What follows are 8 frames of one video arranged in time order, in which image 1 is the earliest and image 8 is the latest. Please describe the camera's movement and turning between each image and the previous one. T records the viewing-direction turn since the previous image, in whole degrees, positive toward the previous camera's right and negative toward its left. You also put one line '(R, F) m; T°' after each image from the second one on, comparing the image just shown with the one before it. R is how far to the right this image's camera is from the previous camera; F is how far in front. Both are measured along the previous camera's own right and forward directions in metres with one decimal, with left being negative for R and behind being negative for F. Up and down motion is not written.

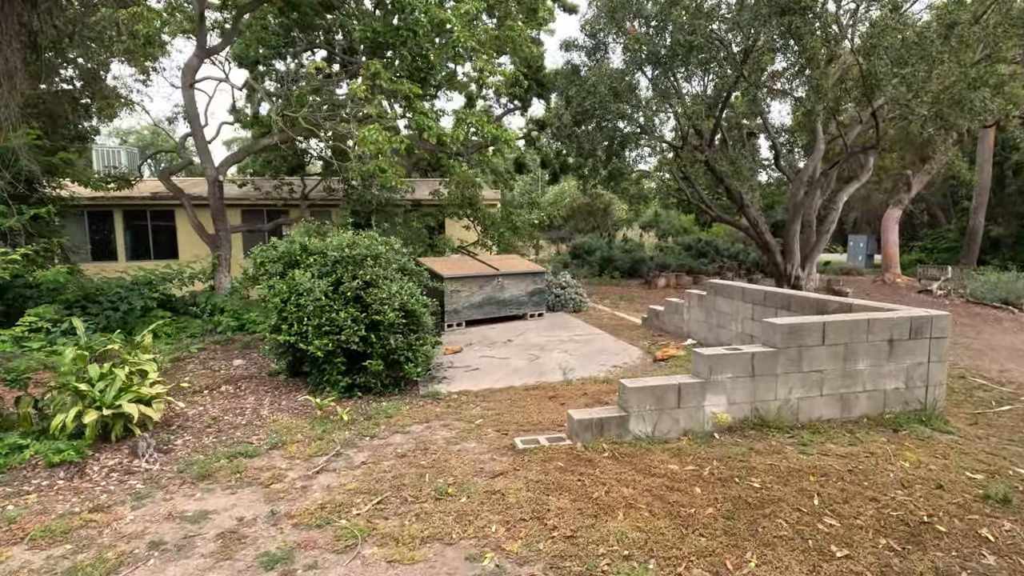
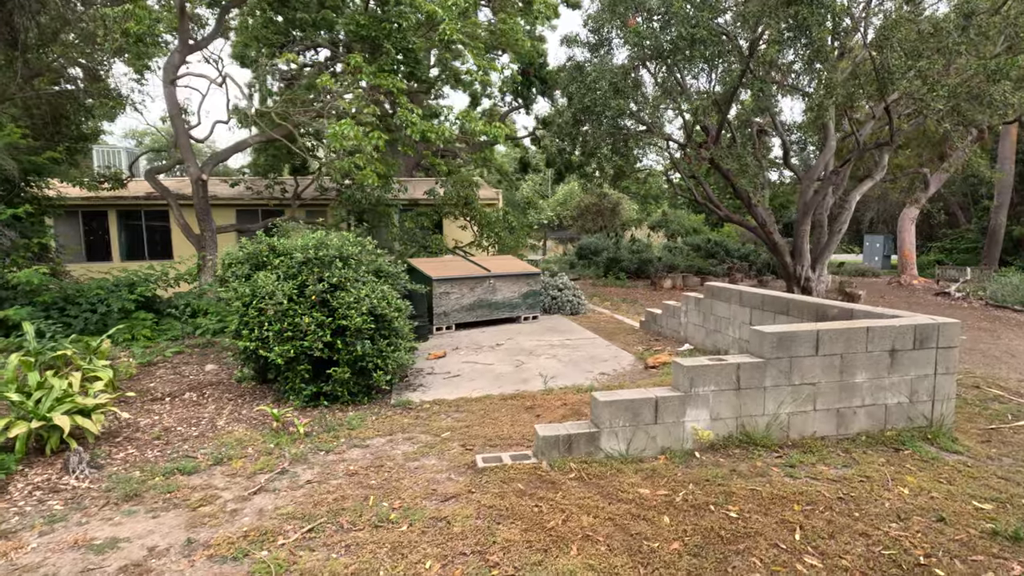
(+0.3, +0.3) m; -1°
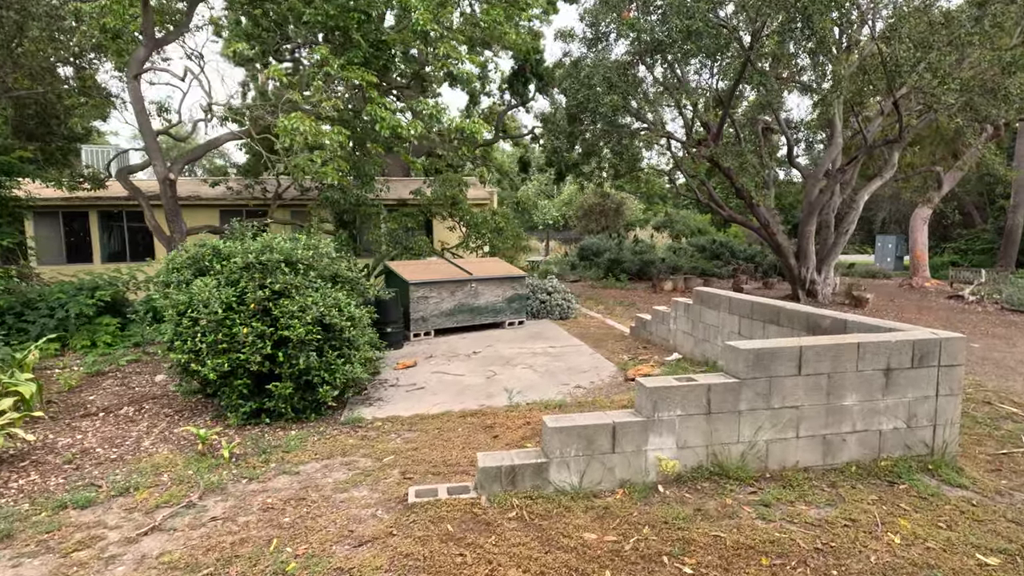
(+0.4, +0.4) m; -1°
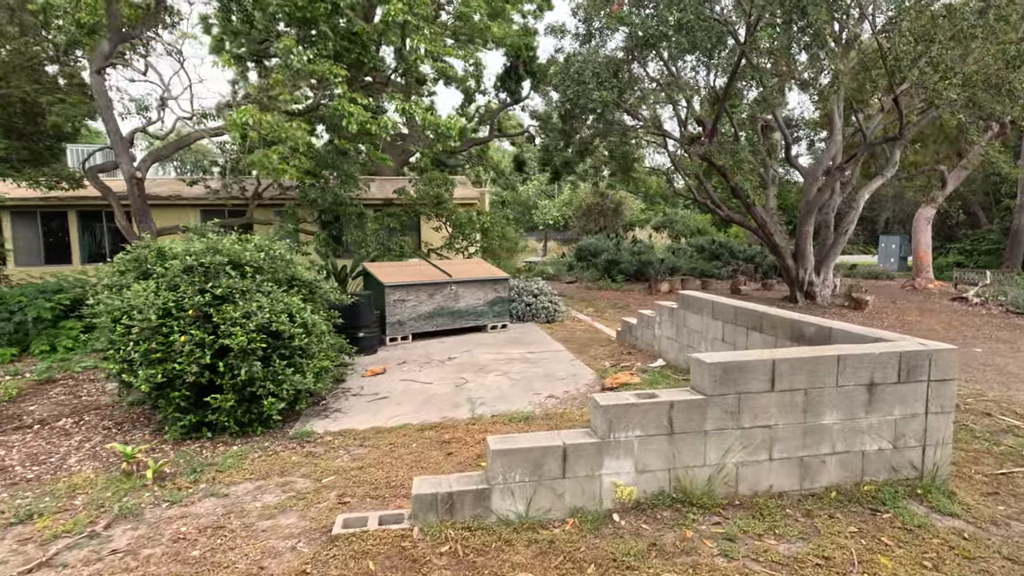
(+0.3, +0.3) m; 0°
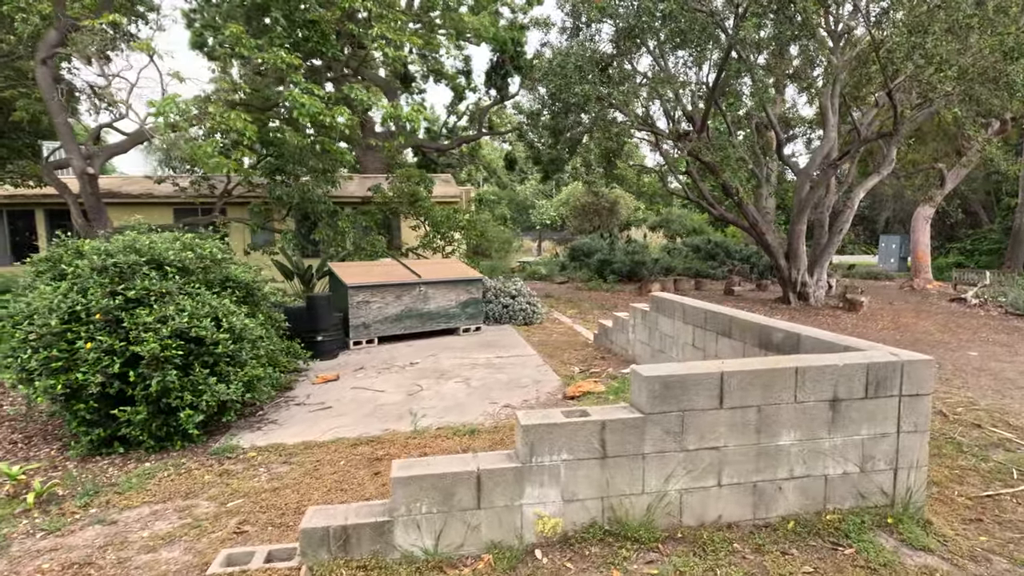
(+0.4, +0.3) m; 0°
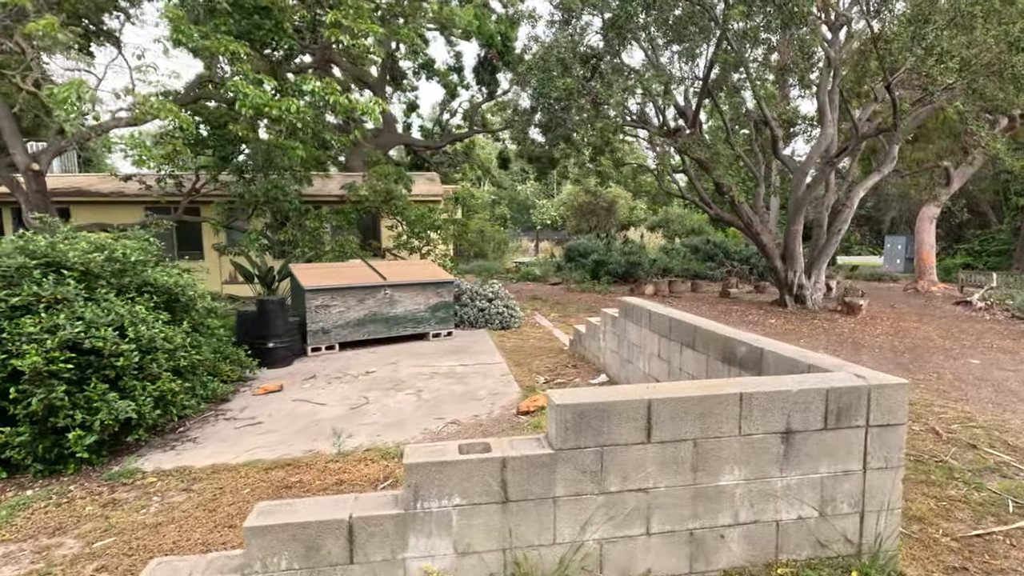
(+0.5, +0.4) m; -1°
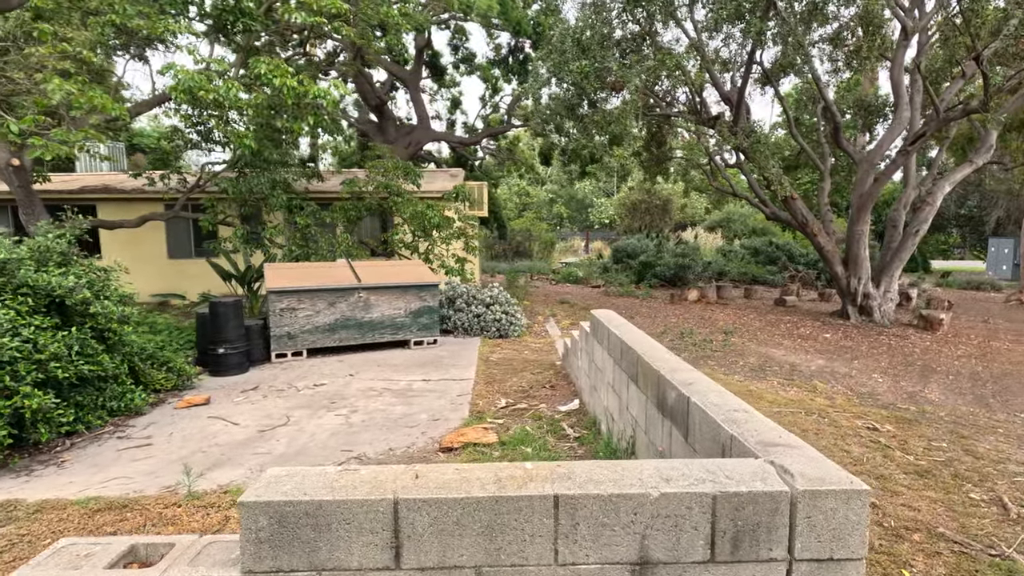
(+1.0, +0.8) m; -7°
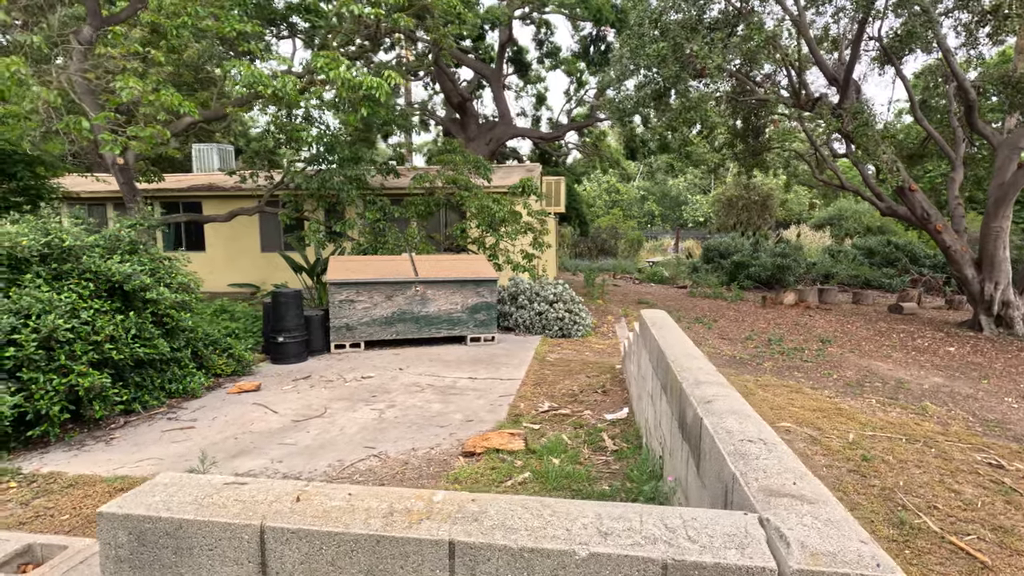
(+0.4, +0.3) m; -10°
